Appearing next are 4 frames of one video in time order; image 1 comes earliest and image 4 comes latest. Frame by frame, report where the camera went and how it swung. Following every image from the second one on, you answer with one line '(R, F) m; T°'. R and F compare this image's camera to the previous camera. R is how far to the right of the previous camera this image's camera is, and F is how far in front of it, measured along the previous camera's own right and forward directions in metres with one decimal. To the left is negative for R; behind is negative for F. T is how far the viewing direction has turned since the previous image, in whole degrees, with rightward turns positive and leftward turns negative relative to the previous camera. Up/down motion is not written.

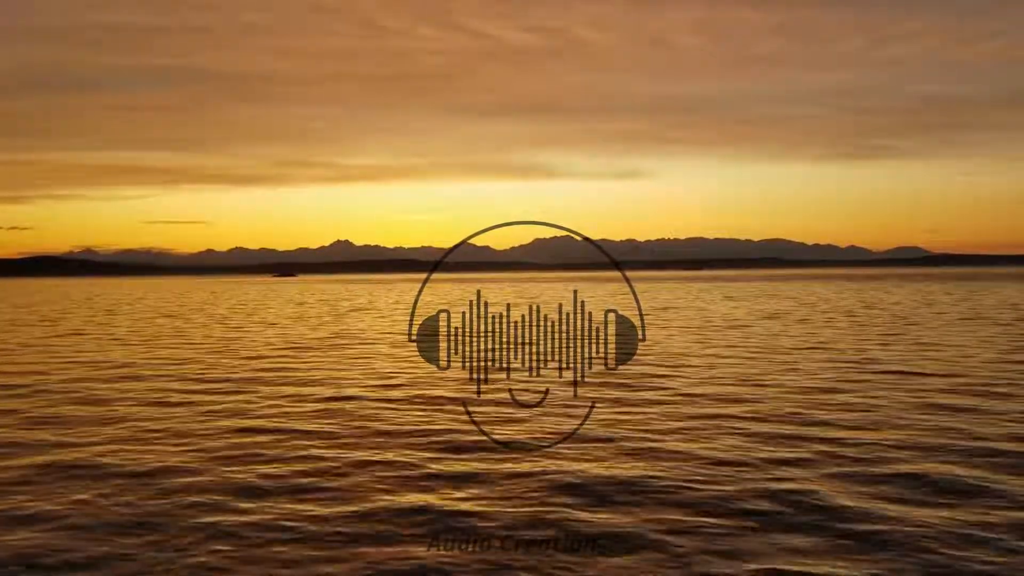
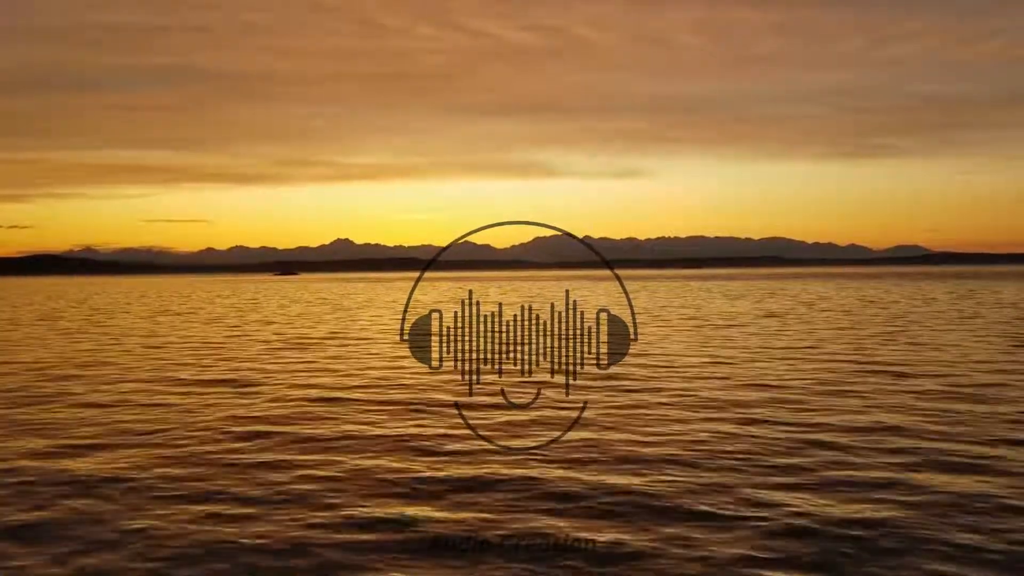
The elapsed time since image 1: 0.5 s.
(-1.3, 0.0) m; 0°
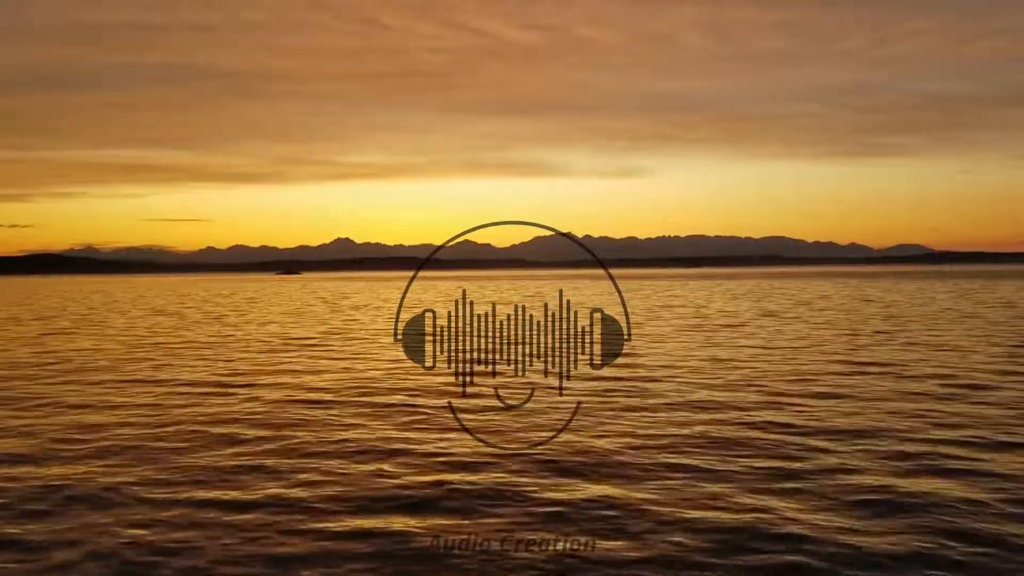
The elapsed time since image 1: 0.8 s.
(+0.7, +0.3) m; 0°
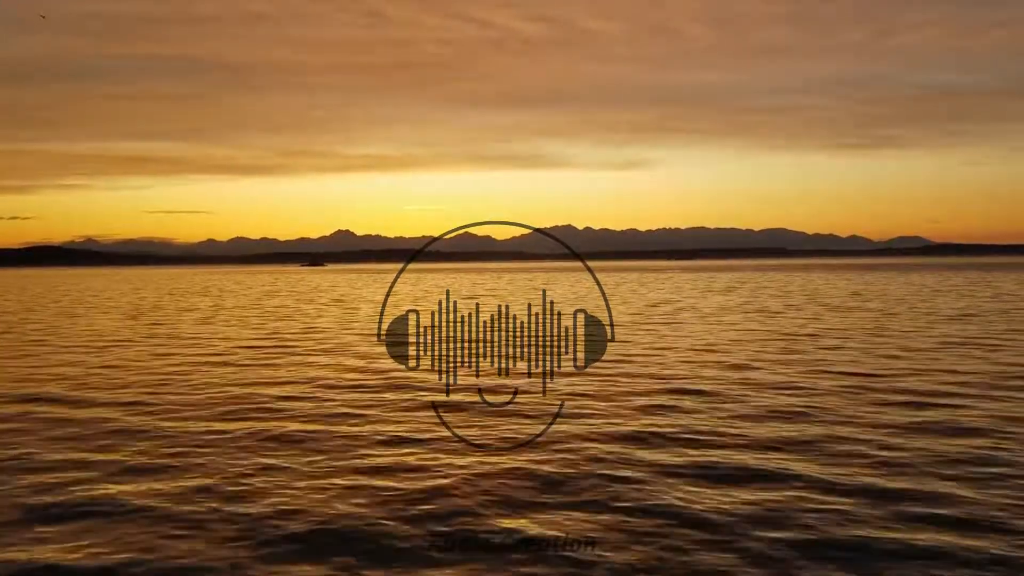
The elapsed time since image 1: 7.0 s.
(+0.4, -0.3) m; 0°
